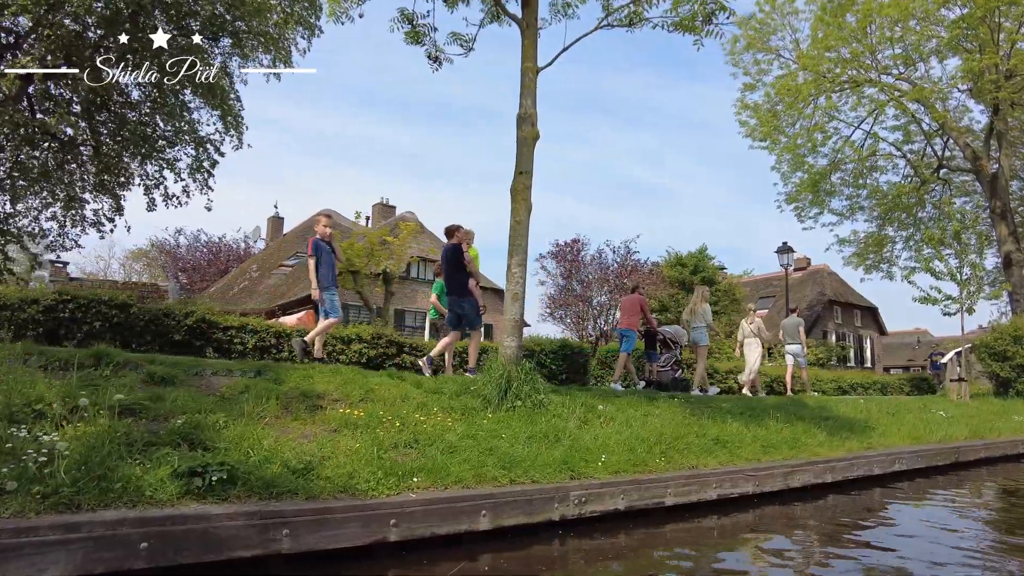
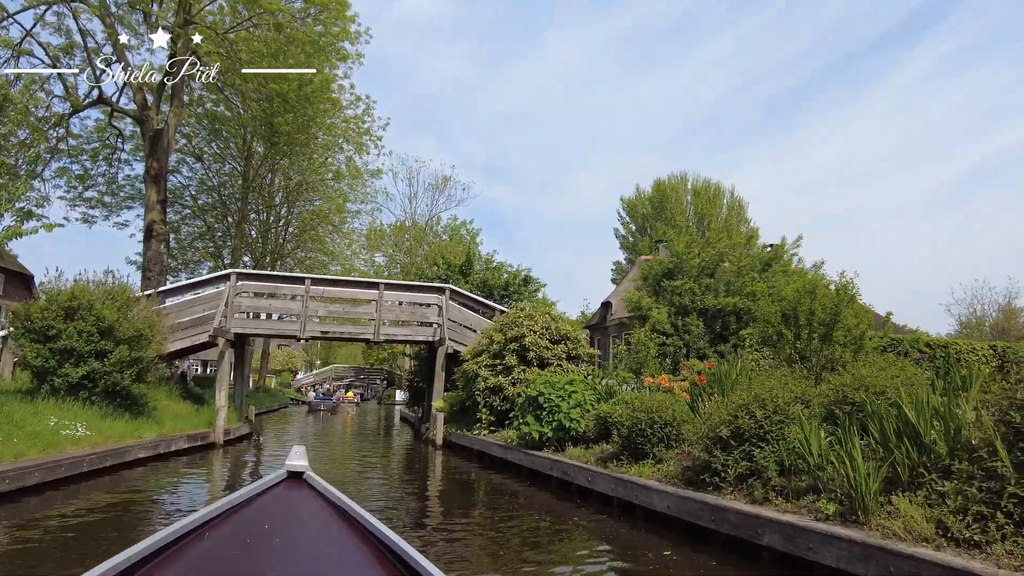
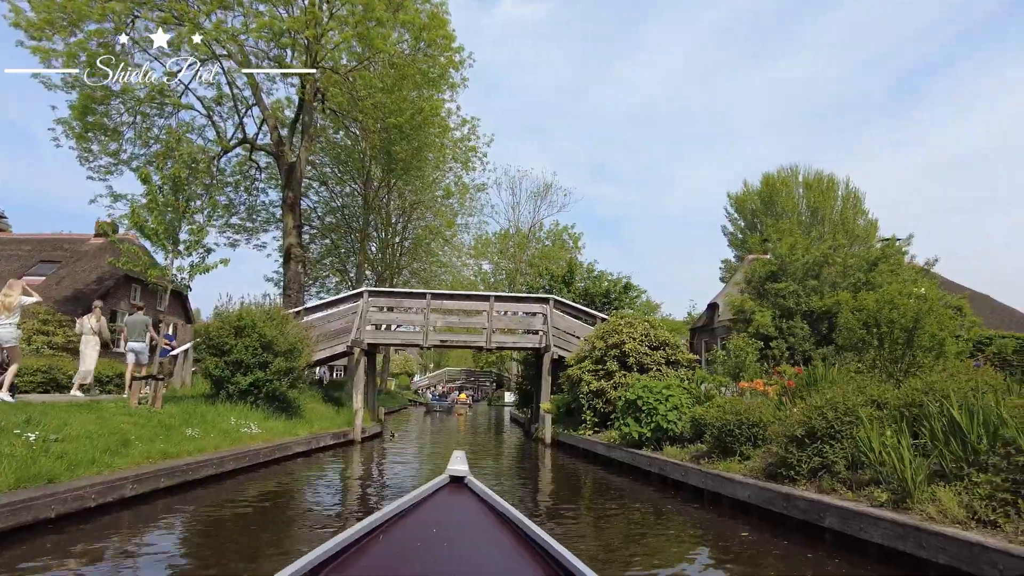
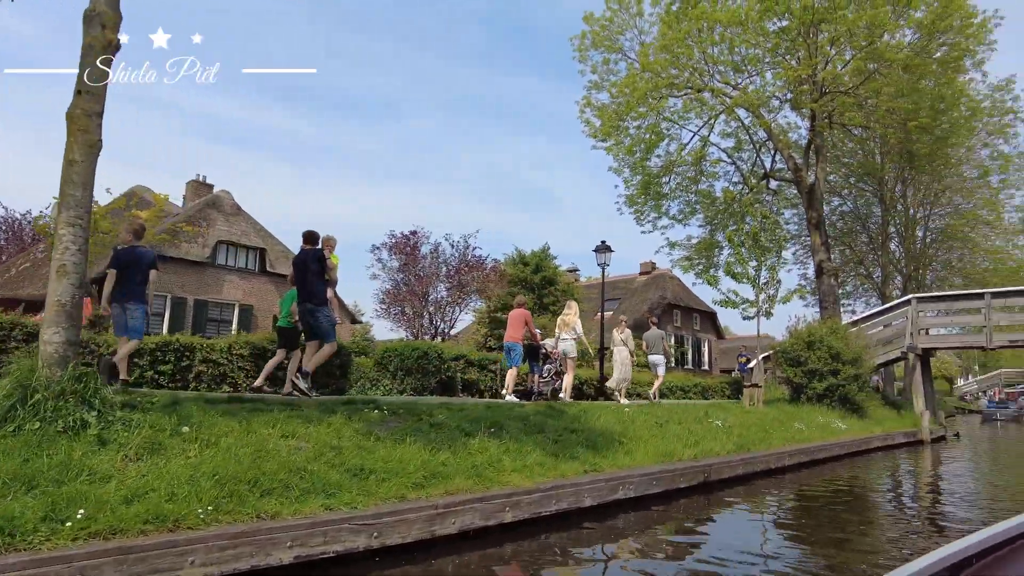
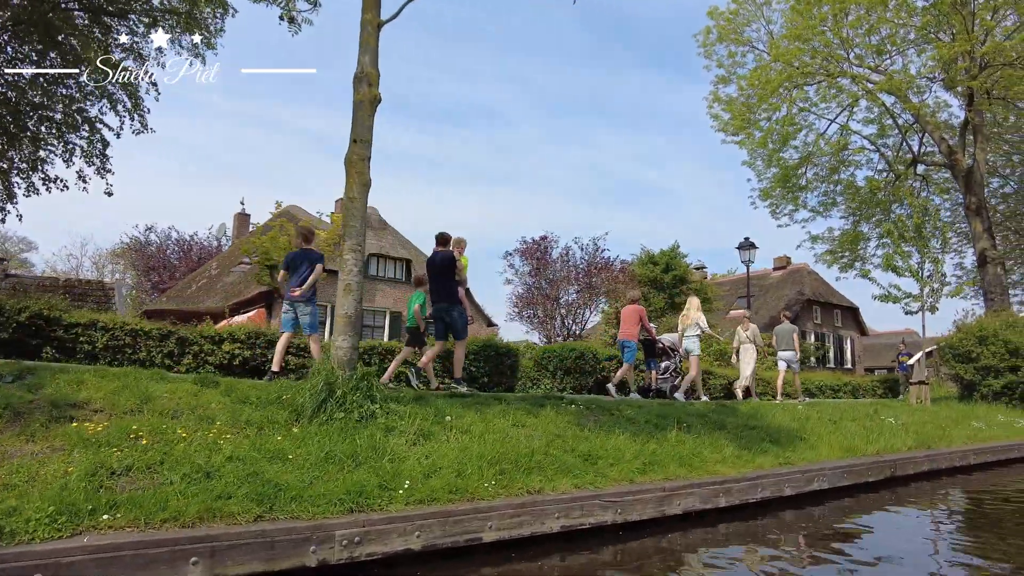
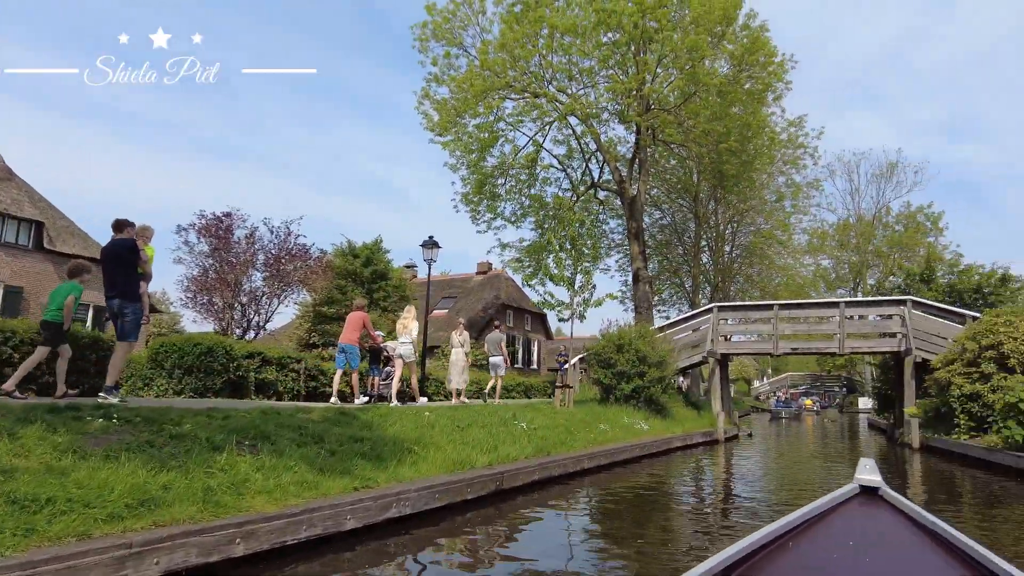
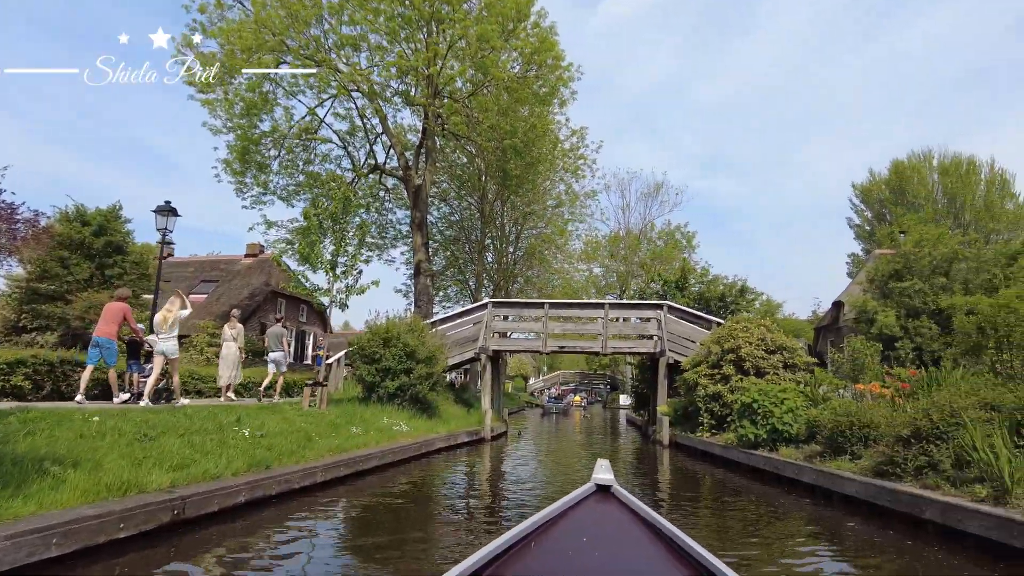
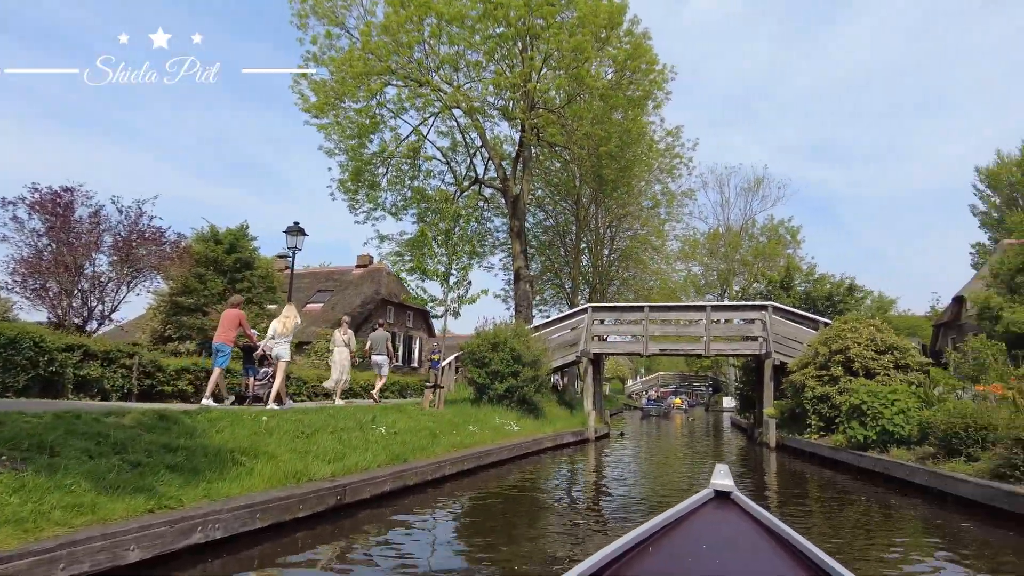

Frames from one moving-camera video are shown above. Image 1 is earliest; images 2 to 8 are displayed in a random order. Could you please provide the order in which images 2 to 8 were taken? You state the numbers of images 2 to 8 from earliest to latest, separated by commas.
5, 4, 6, 8, 7, 3, 2
